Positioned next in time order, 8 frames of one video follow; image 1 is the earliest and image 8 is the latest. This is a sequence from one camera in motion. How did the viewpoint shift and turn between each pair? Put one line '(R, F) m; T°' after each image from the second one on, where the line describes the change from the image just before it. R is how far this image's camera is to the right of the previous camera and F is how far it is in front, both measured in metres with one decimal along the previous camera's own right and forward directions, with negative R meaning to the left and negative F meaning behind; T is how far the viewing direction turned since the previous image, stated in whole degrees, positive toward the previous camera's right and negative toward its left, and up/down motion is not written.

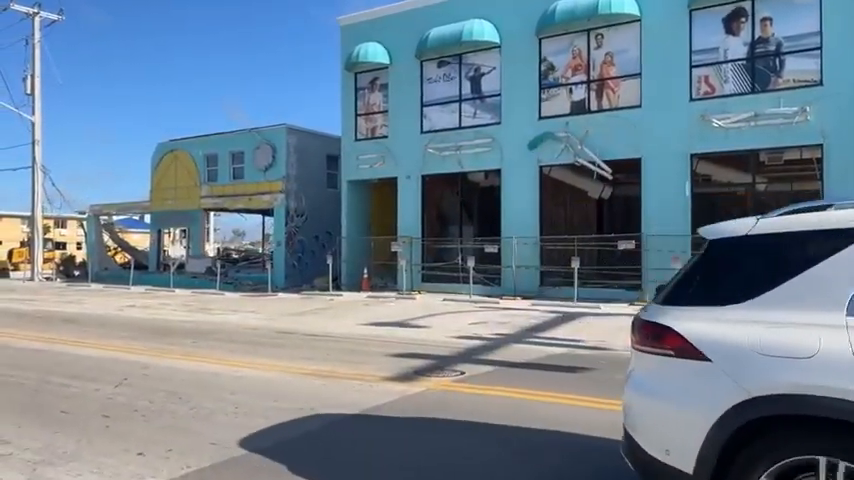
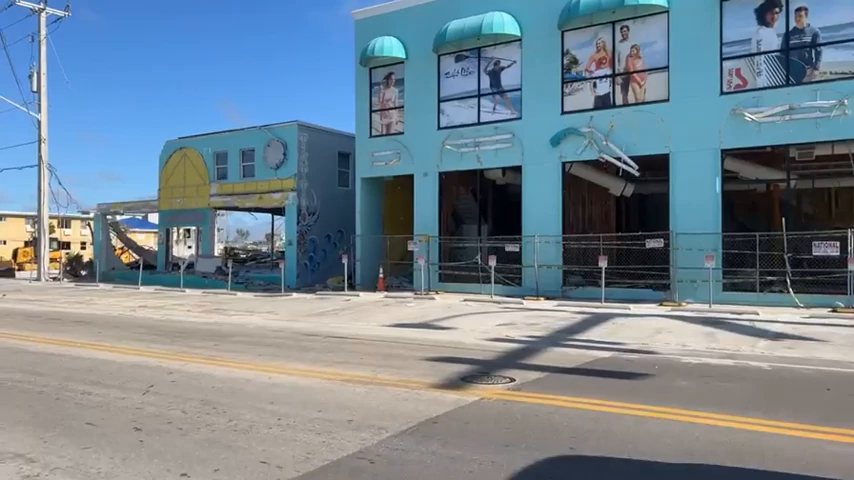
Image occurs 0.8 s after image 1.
(-0.6, +0.6) m; 0°
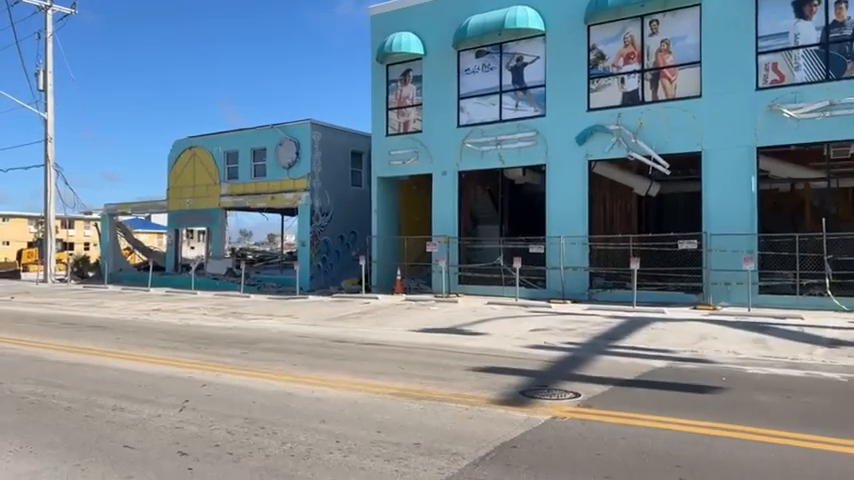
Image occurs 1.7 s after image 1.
(-0.7, +0.6) m; 0°
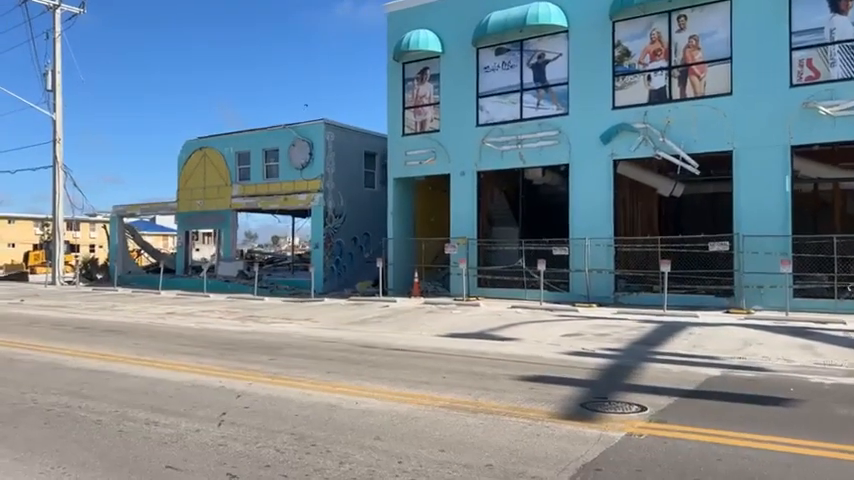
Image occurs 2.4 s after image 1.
(-0.6, +0.5) m; 0°
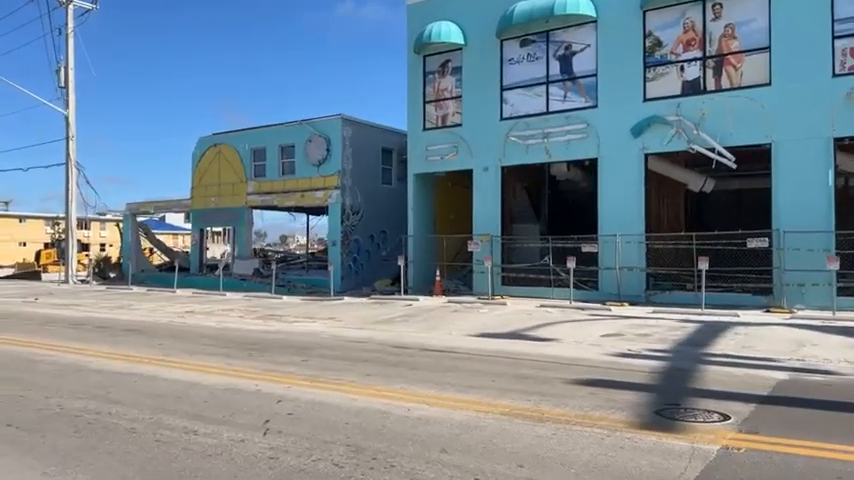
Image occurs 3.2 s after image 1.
(-0.6, +0.6) m; -1°
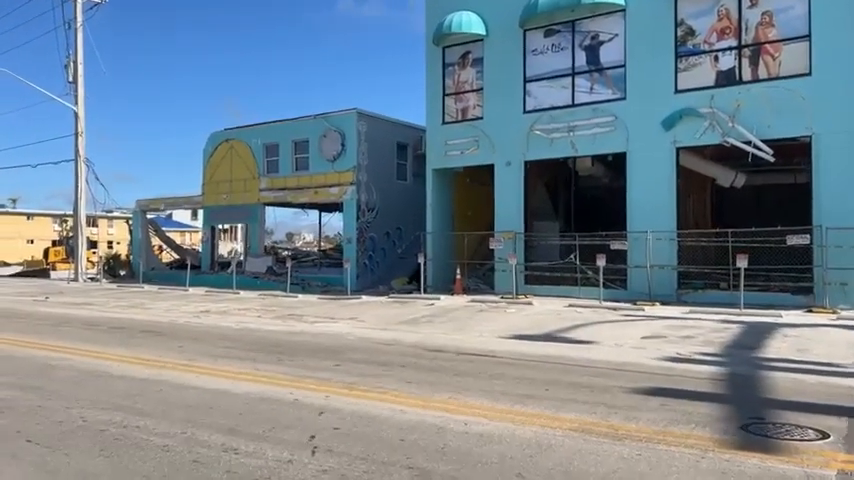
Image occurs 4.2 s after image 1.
(-0.5, +0.6) m; 0°
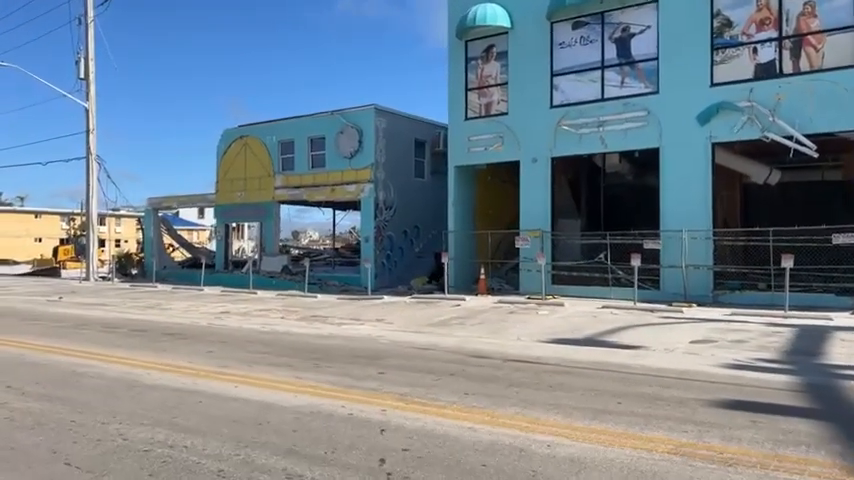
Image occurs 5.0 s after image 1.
(-0.7, +0.6) m; 0°
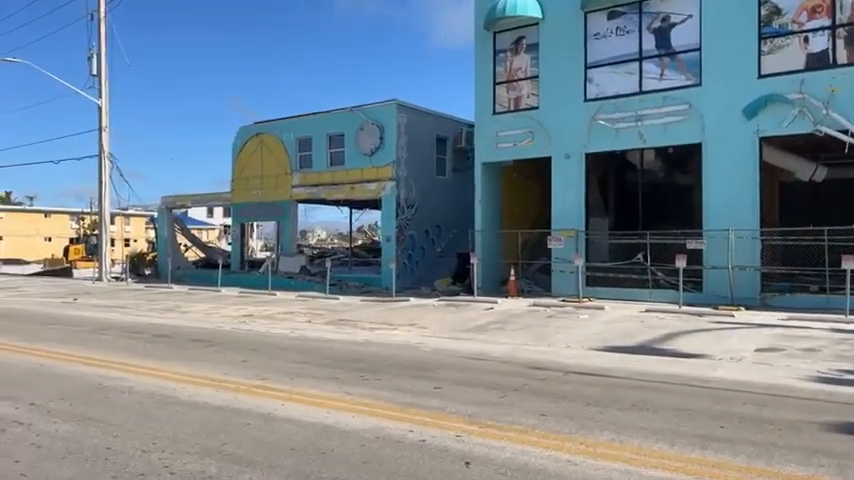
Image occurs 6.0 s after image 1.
(-0.7, +0.8) m; -1°
